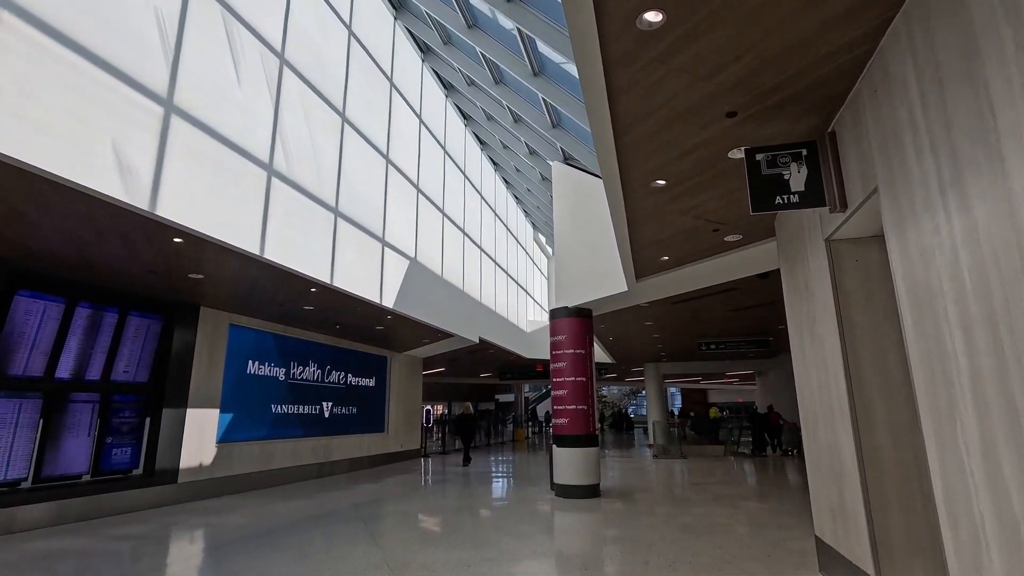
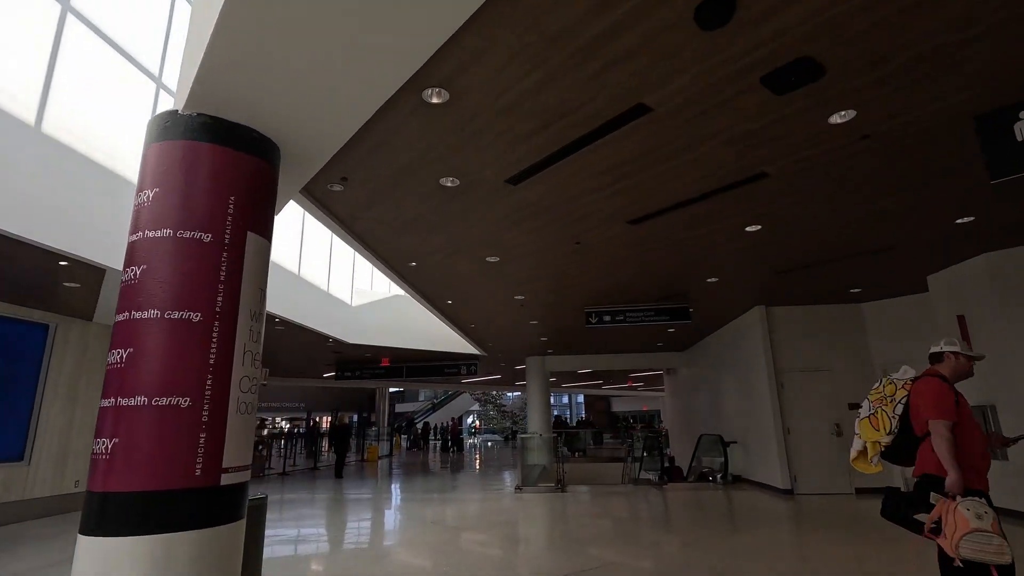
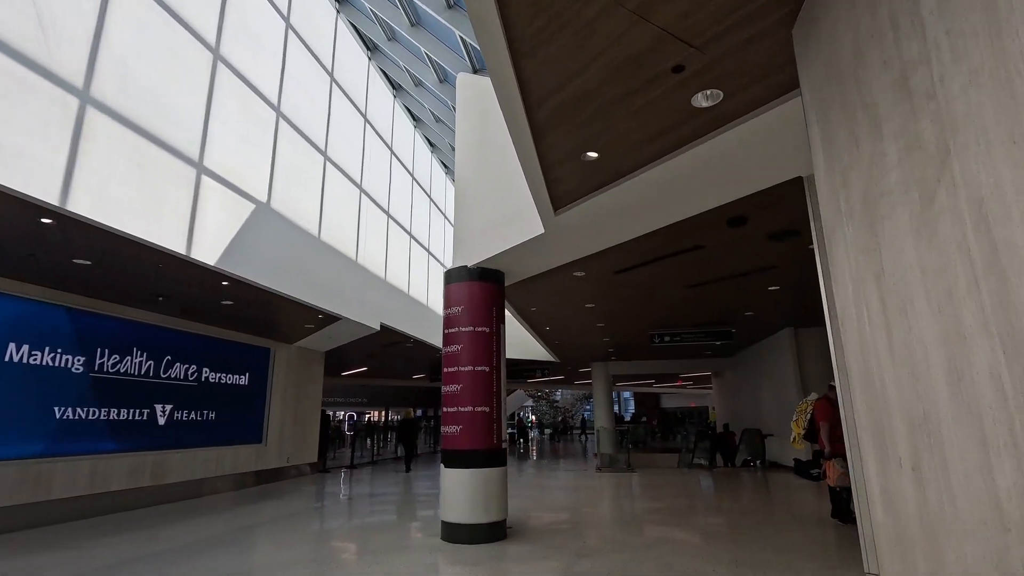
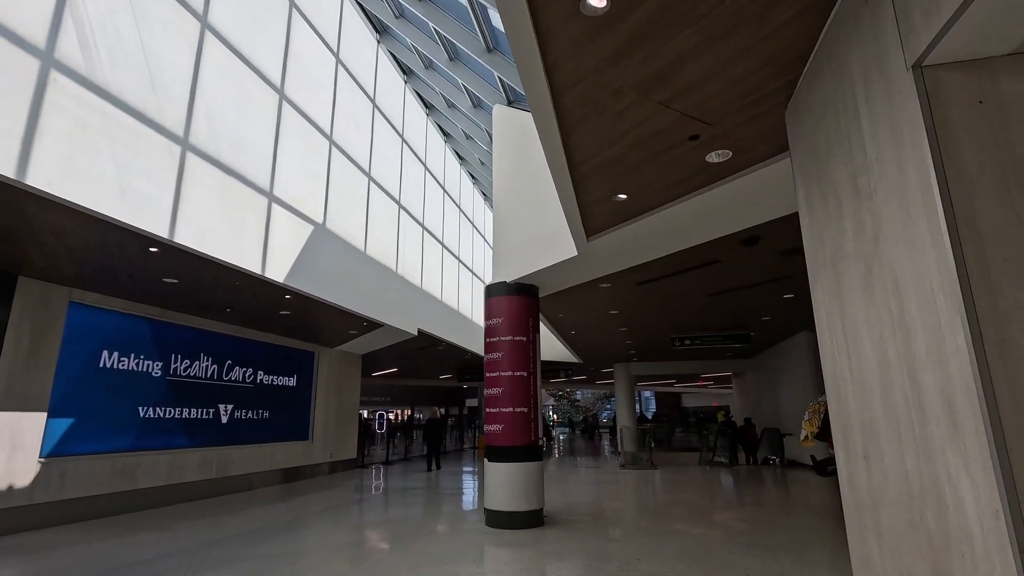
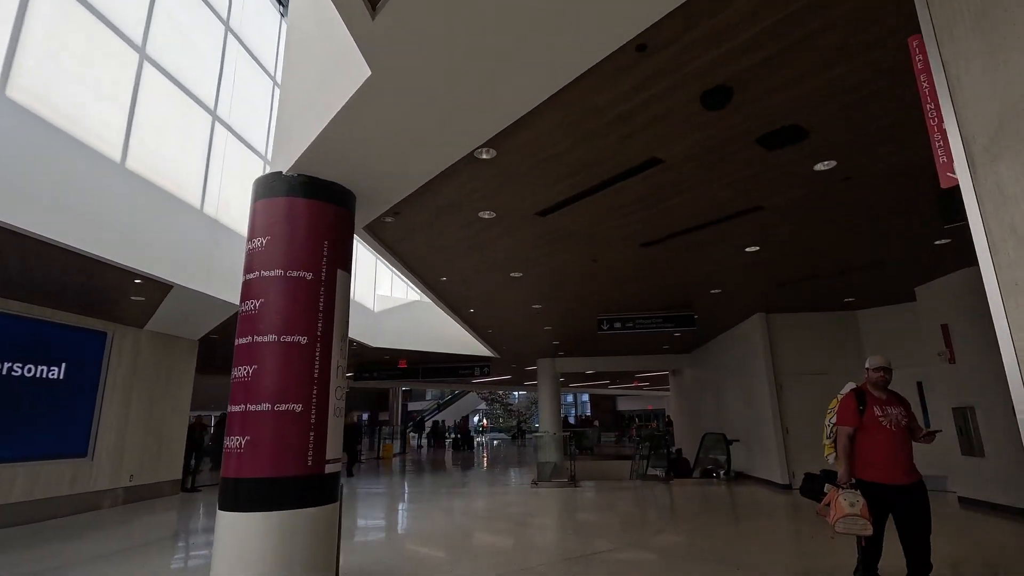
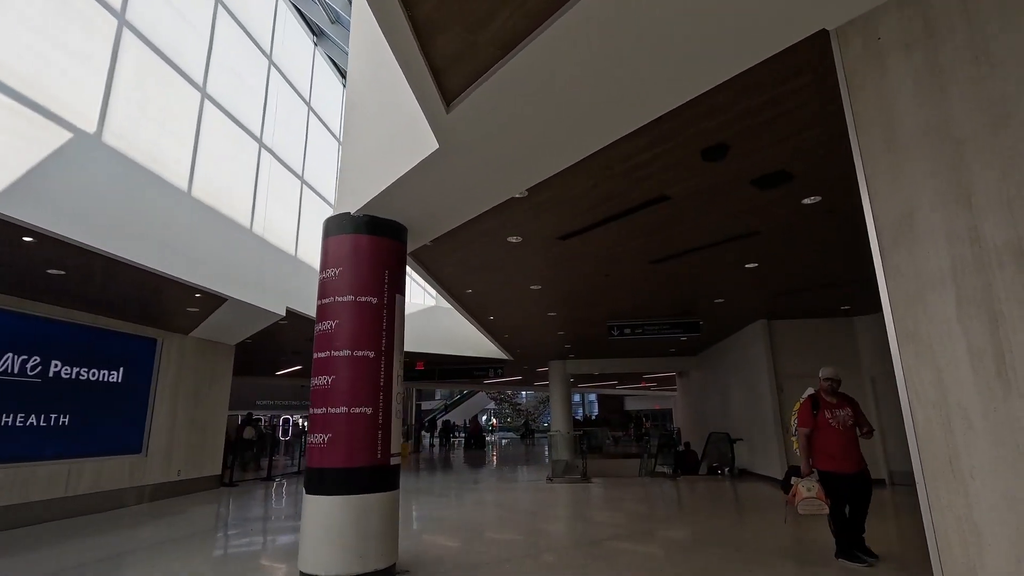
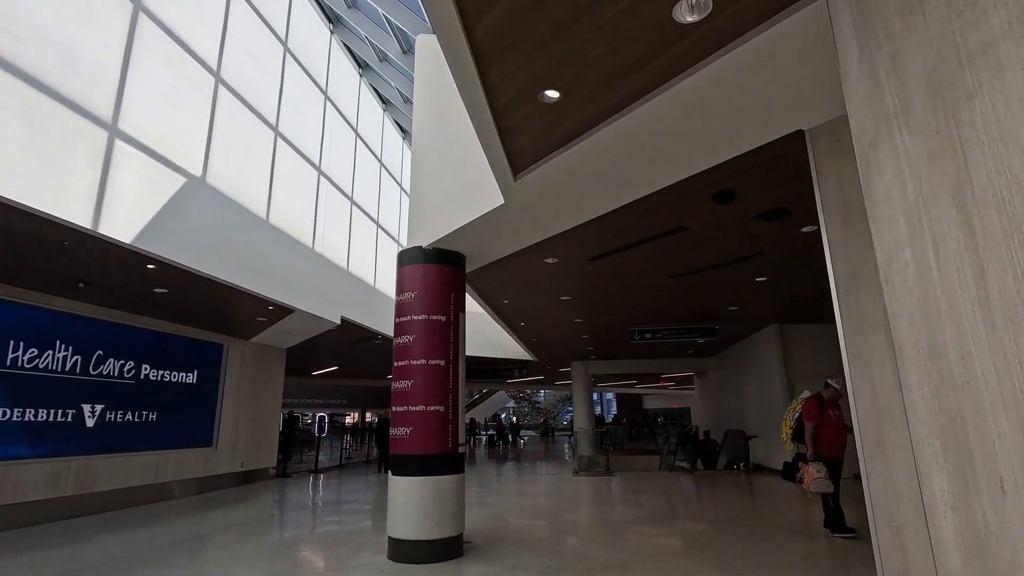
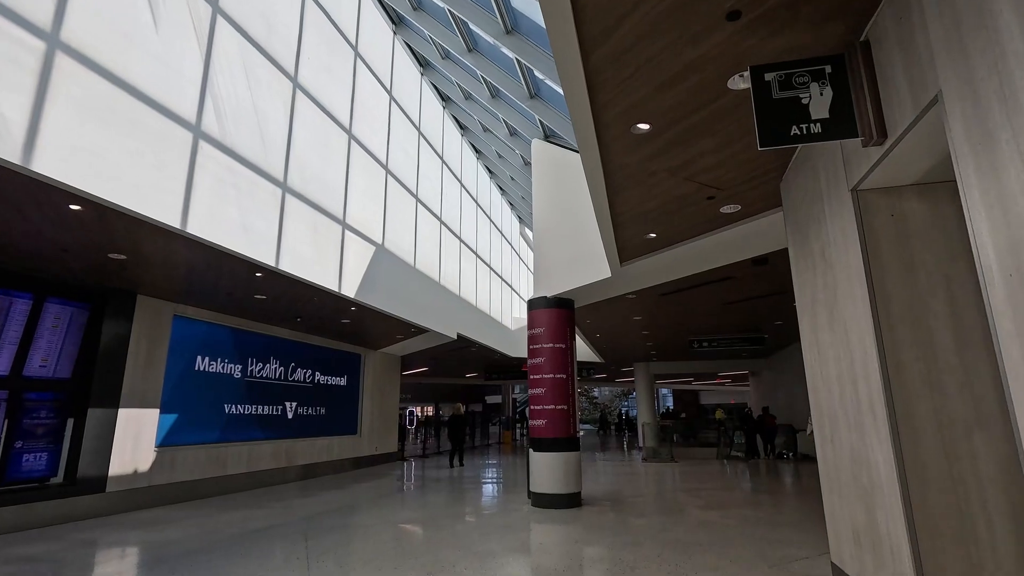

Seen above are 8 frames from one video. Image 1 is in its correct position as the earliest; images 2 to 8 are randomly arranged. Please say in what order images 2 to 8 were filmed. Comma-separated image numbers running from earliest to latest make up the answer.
8, 4, 3, 7, 6, 5, 2
